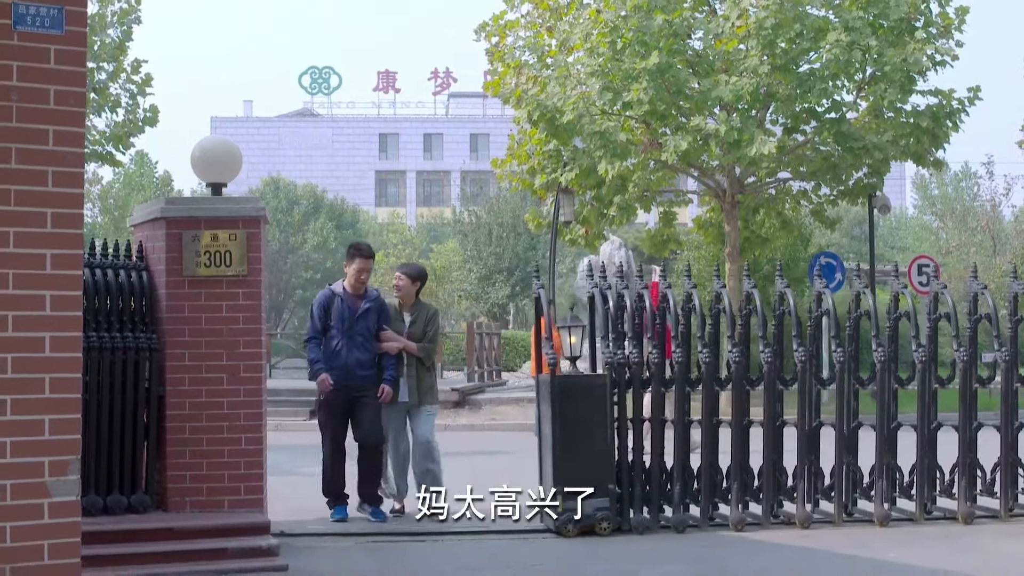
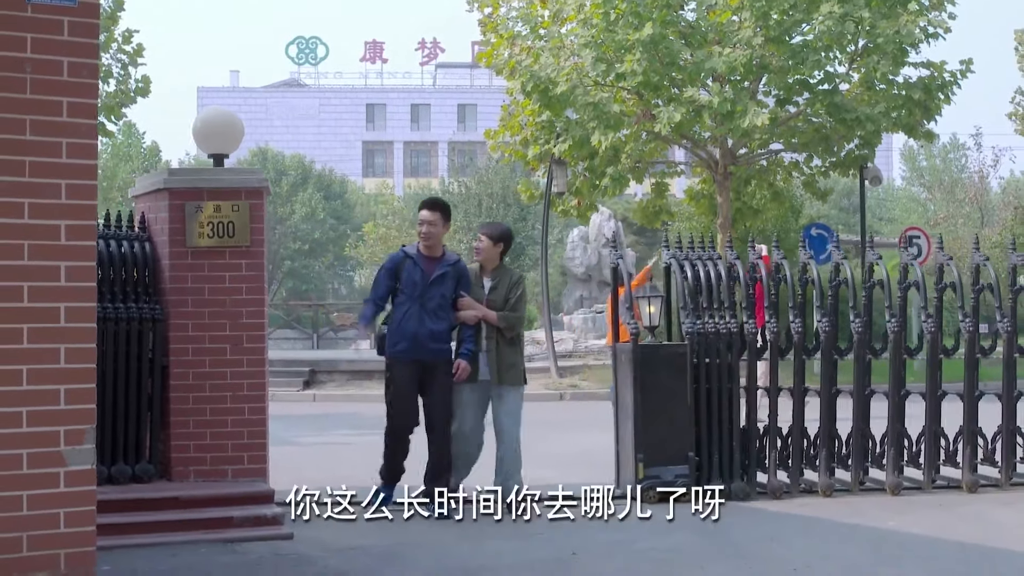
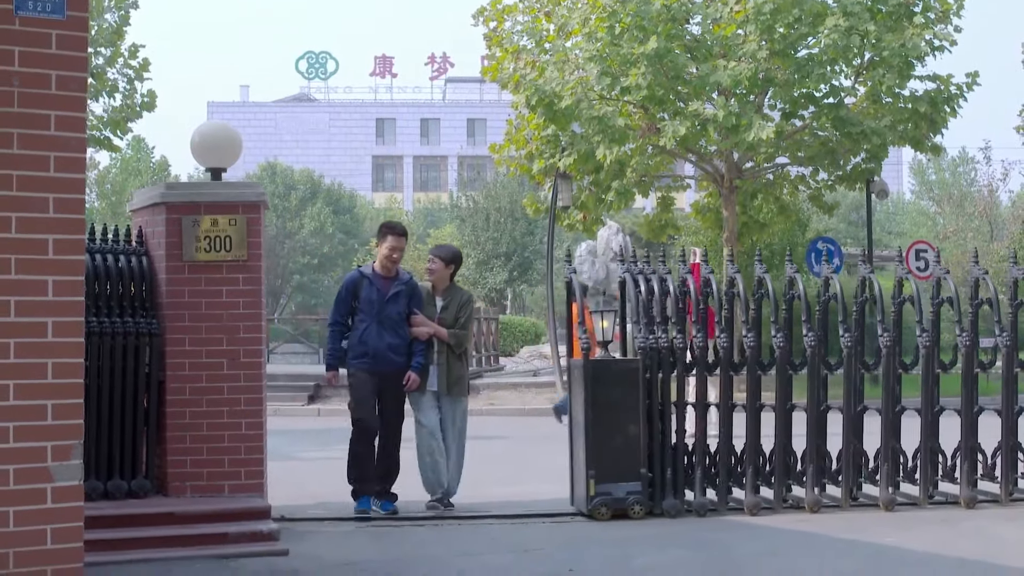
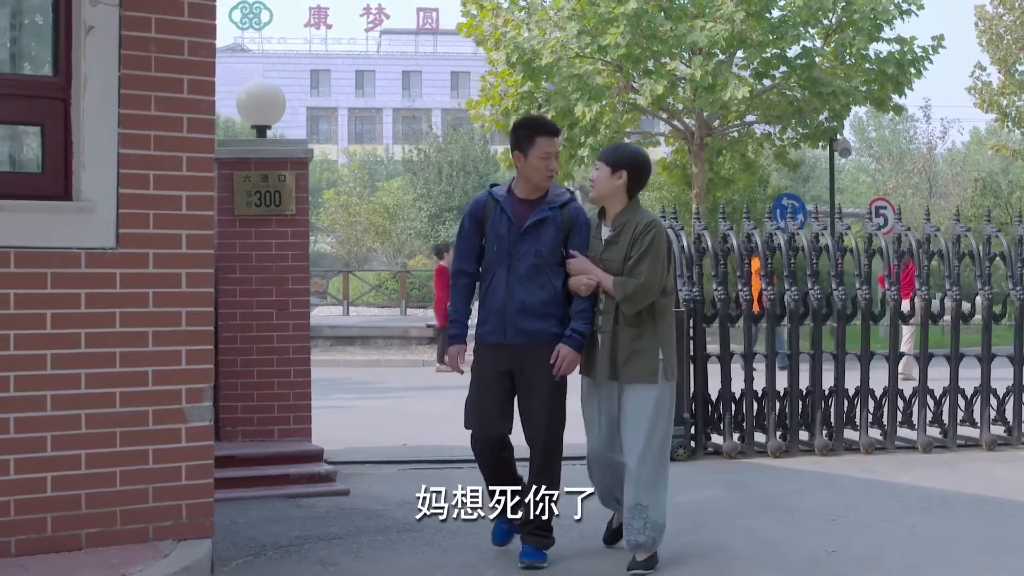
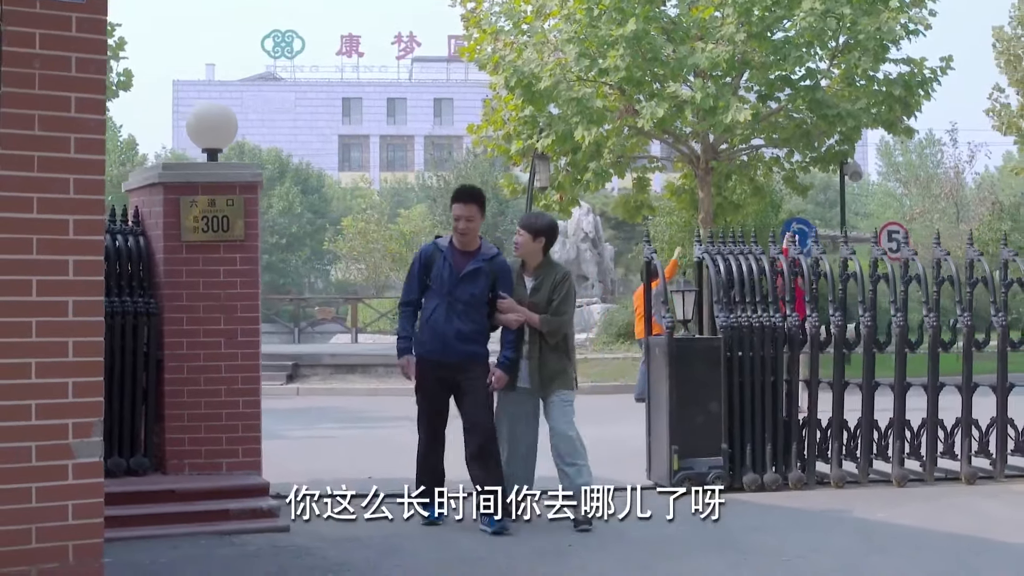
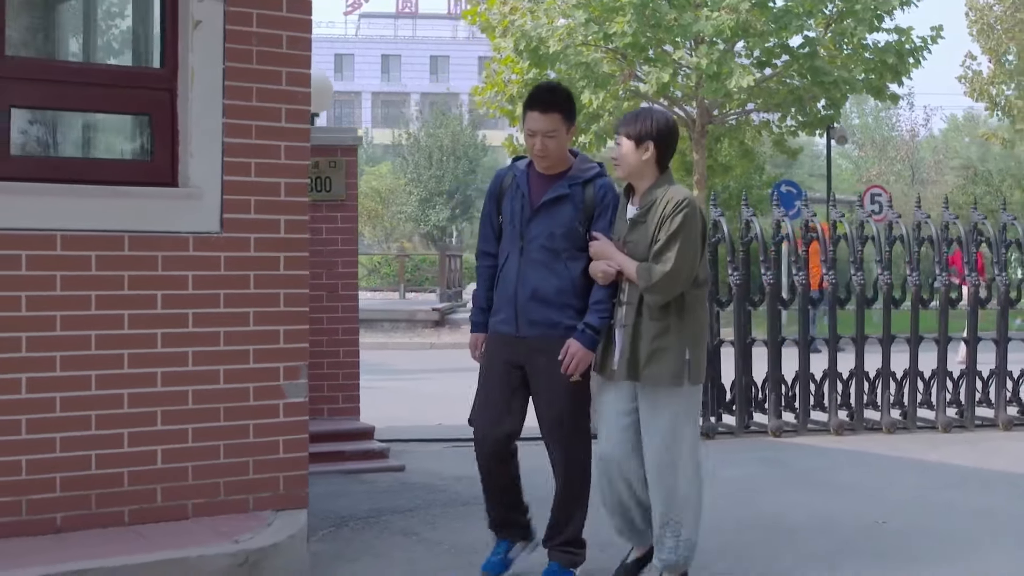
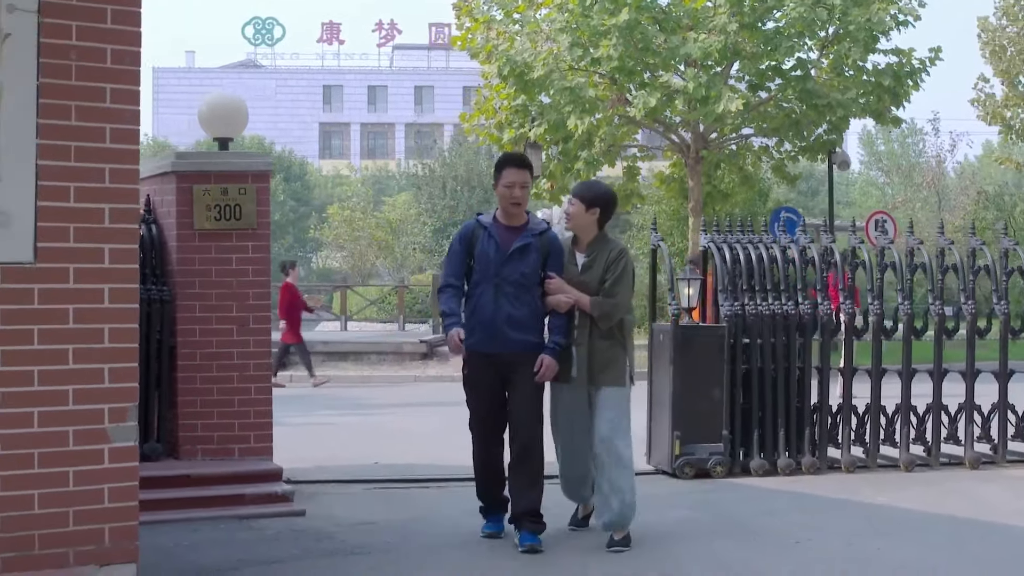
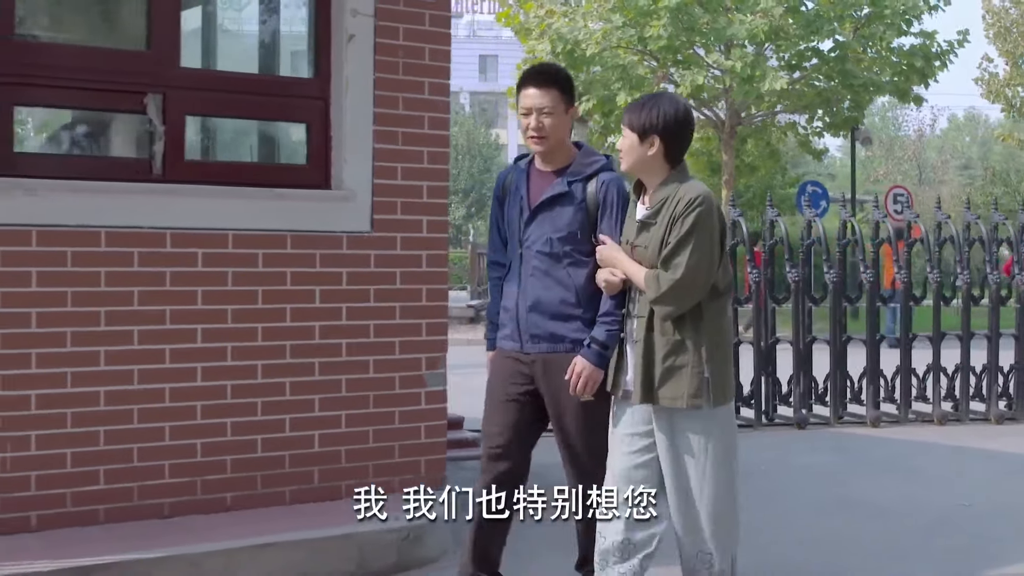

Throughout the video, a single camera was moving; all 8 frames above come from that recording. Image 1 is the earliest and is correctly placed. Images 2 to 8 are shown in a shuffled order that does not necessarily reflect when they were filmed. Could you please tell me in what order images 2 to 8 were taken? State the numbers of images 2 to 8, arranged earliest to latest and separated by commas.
3, 2, 5, 7, 4, 6, 8
